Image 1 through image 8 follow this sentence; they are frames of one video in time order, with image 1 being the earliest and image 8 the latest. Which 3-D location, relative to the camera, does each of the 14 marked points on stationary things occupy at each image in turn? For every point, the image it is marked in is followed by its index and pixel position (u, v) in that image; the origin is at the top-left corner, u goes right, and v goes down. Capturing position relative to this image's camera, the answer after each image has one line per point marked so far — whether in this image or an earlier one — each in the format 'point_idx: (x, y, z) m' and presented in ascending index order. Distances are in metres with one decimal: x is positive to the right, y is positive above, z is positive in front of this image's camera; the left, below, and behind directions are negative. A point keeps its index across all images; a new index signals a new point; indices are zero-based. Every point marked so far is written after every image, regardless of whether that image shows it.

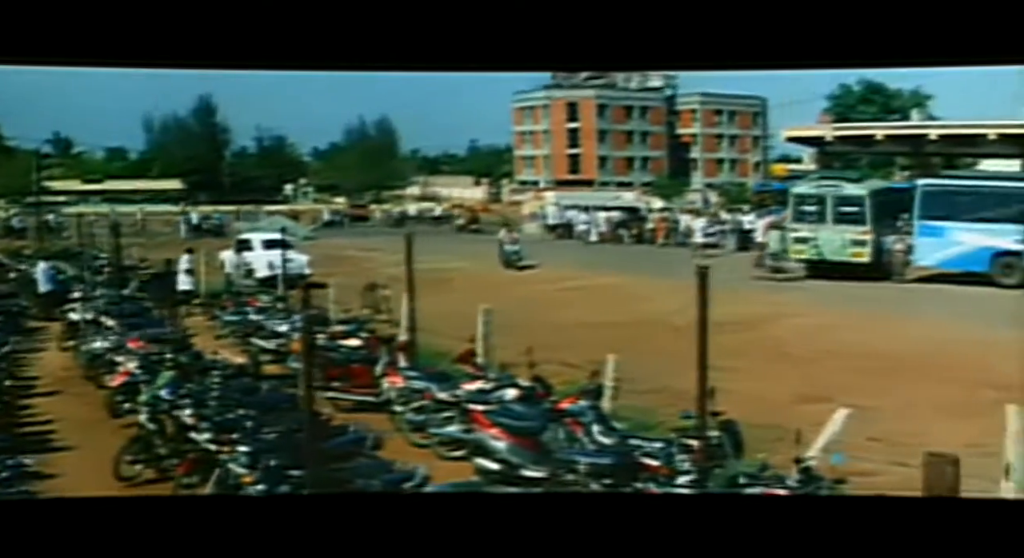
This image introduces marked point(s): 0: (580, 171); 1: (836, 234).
0: (+0.3, +0.4, +3.9) m
1: (+1.2, +0.2, +4.0) m
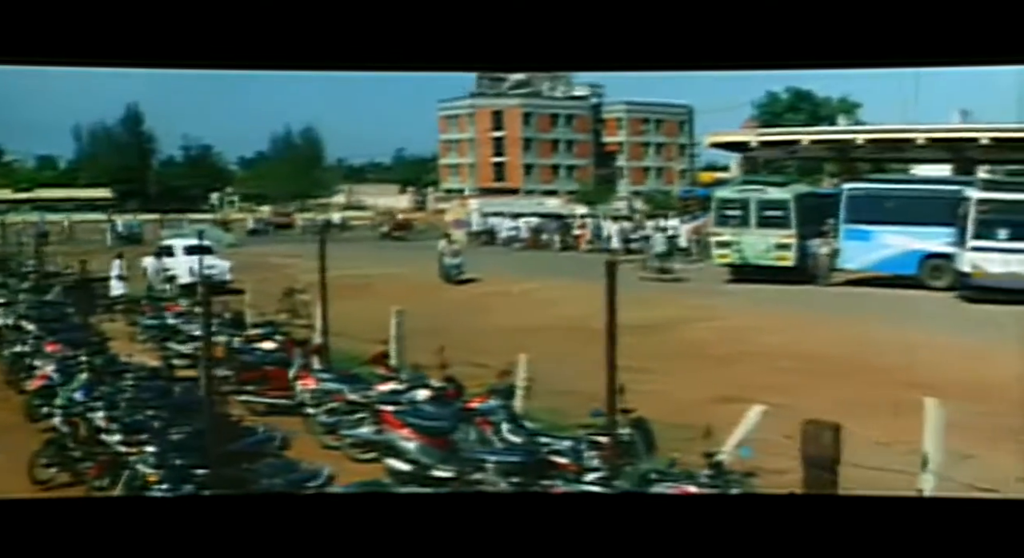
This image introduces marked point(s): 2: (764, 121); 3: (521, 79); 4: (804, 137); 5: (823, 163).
0: (0.0, +0.3, +3.9) m
1: (+0.9, +0.2, +4.0) m
2: (+1.0, +0.6, +4.0) m
3: (+0.1, +0.7, +3.8) m
4: (+1.1, +0.5, +4.0) m
5: (+1.2, +0.4, +4.0) m
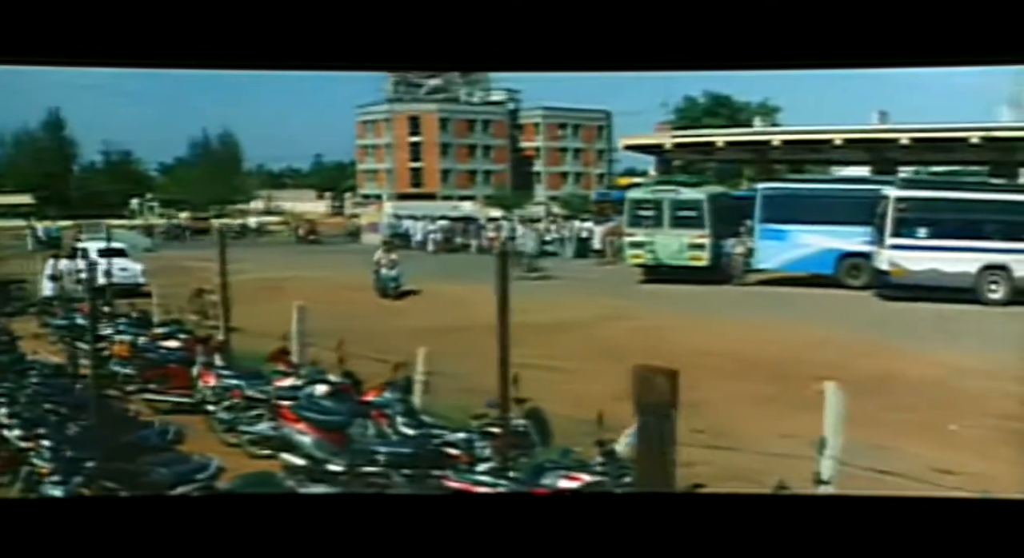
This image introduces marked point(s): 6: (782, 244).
0: (-0.3, +0.3, +4.0) m
1: (+0.6, +0.2, +4.0) m
2: (+0.6, +0.6, +4.0) m
3: (-0.2, +0.7, +3.9) m
4: (+0.8, +0.5, +4.0) m
5: (+0.9, +0.4, +4.1) m
6: (+1.0, +0.1, +4.1) m
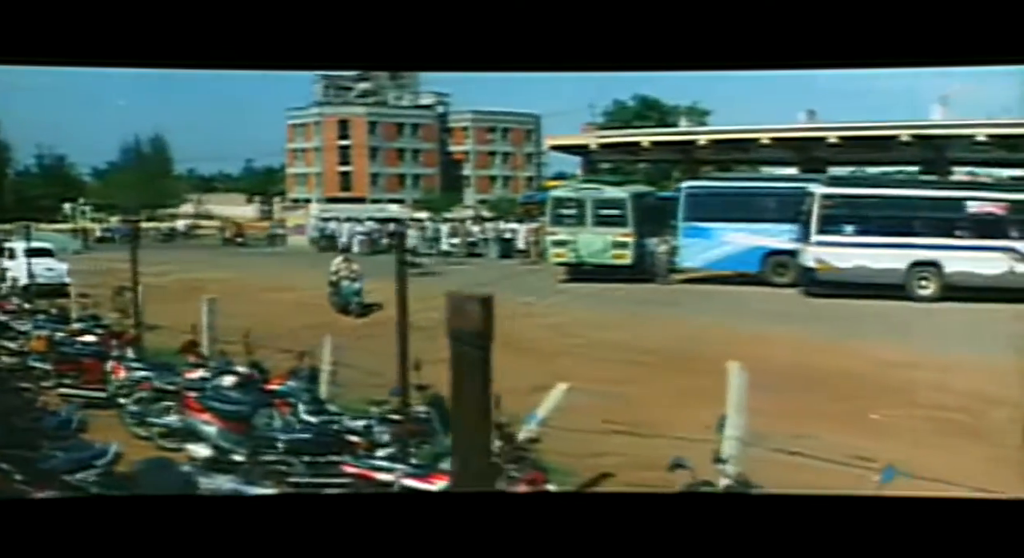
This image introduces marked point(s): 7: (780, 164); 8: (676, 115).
0: (-0.6, +0.3, +4.1) m
1: (+0.3, +0.2, +4.1) m
2: (+0.4, +0.6, +4.1) m
3: (-0.5, +0.7, +4.0) m
4: (+0.5, +0.5, +4.1) m
5: (+0.6, +0.4, +4.1) m
6: (+0.7, +0.1, +4.1) m
7: (+1.0, +0.4, +4.1) m
8: (+0.6, +0.6, +4.1) m
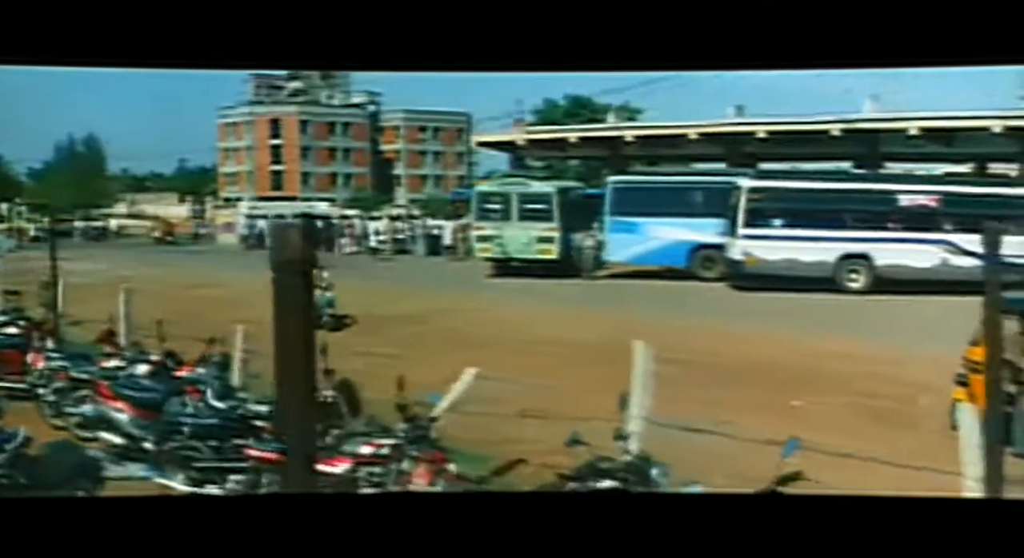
0: (-0.9, +0.3, +4.1) m
1: (0.0, +0.2, +4.1) m
2: (+0.1, +0.6, +4.1) m
3: (-0.8, +0.7, +4.1) m
4: (+0.2, +0.5, +4.1) m
5: (+0.3, +0.4, +4.1) m
6: (+0.5, +0.2, +4.1) m
7: (+0.8, +0.5, +4.1) m
8: (+0.4, +0.6, +4.1) m
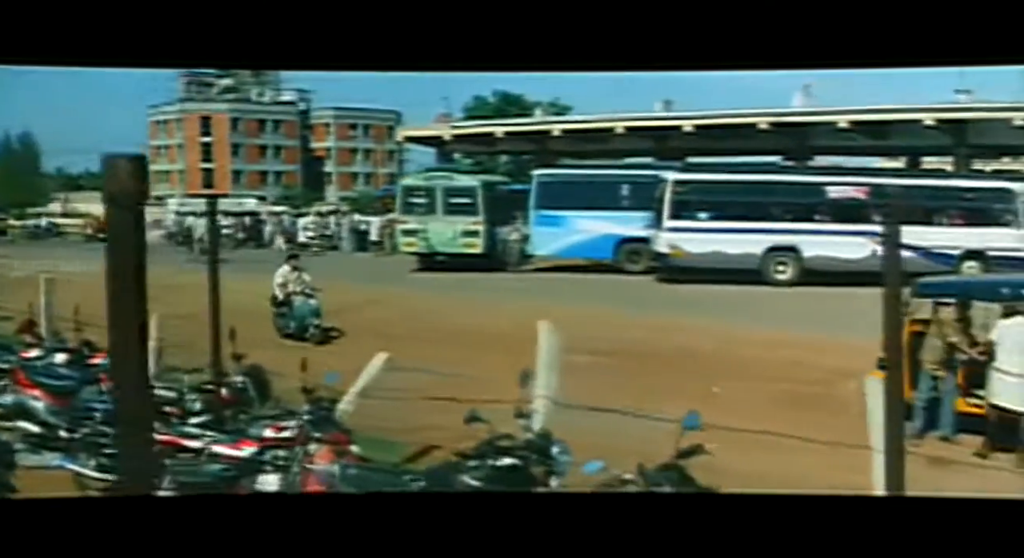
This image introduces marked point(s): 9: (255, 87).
0: (-1.2, +0.4, +4.2) m
1: (-0.2, +0.2, +4.1) m
2: (-0.2, +0.6, +4.2) m
3: (-1.1, +0.7, +4.1) m
4: (-0.1, +0.6, +4.1) m
5: (0.0, +0.5, +4.1) m
6: (+0.2, +0.2, +4.1) m
7: (+0.5, +0.5, +4.1) m
8: (+0.1, +0.7, +4.1) m
9: (-1.0, +0.7, +4.1) m
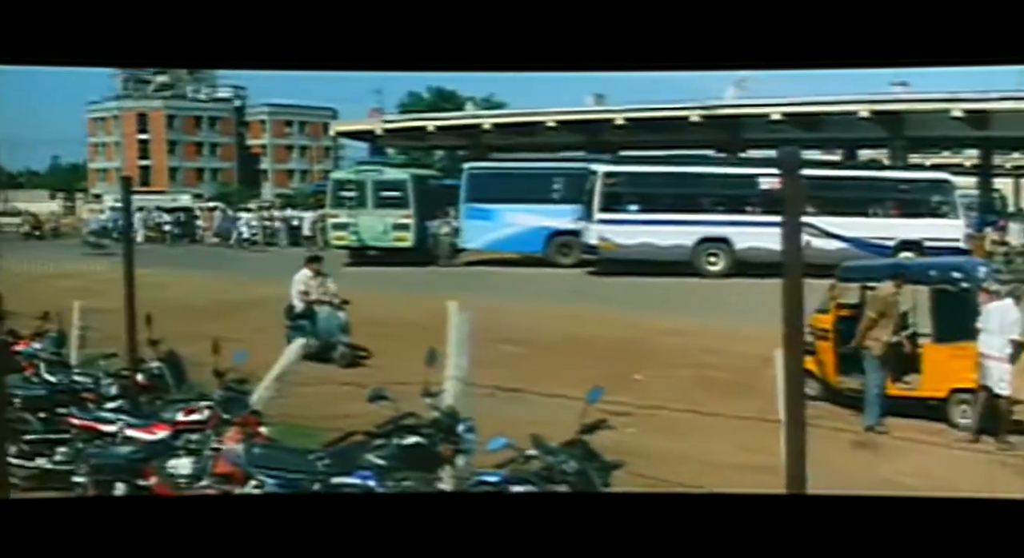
0: (-1.4, +0.4, +4.2) m
1: (-0.5, +0.2, +4.1) m
2: (-0.5, +0.6, +4.2) m
3: (-1.3, +0.7, +4.2) m
4: (-0.3, +0.6, +4.2) m
5: (-0.2, +0.5, +4.2) m
6: (-0.1, +0.2, +4.1) m
7: (+0.2, +0.5, +4.1) m
8: (-0.2, +0.7, +4.2) m
9: (-1.3, +0.7, +4.2) m
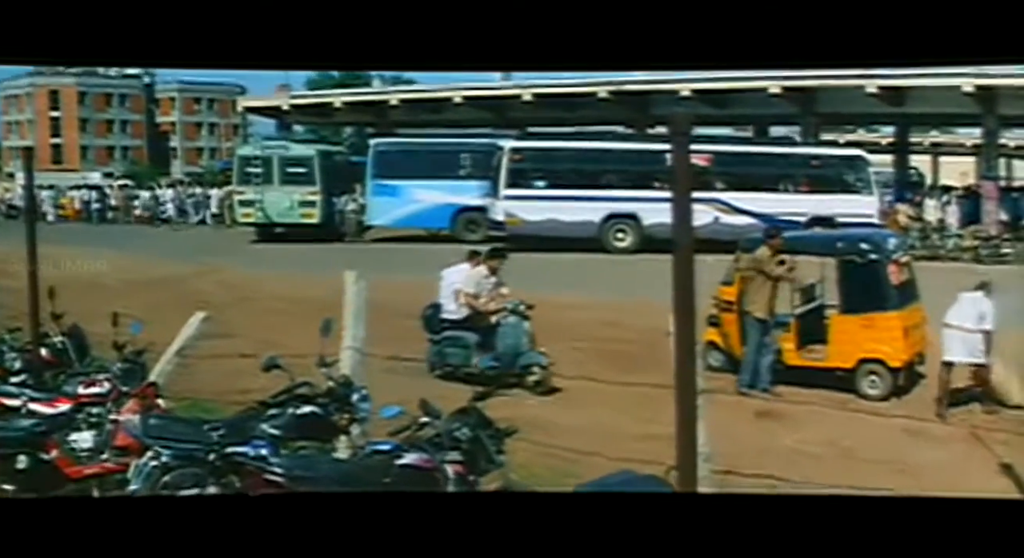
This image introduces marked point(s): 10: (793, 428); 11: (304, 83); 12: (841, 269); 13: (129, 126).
0: (-1.8, +0.5, +4.2) m
1: (-0.9, +0.3, +4.1) m
2: (-0.8, +0.7, +4.2) m
3: (-1.7, +0.8, +4.2) m
4: (-0.7, +0.7, +4.2) m
5: (-0.6, +0.6, +4.2) m
6: (-0.4, +0.3, +4.1) m
7: (-0.1, +0.6, +4.1) m
8: (-0.5, +0.8, +4.2) m
9: (-1.6, +0.8, +4.2) m
10: (+1.1, -0.6, +4.1) m
11: (-0.8, +0.8, +4.2) m
12: (+1.2, 0.0, +4.1) m
13: (-1.5, +0.6, +4.3) m
